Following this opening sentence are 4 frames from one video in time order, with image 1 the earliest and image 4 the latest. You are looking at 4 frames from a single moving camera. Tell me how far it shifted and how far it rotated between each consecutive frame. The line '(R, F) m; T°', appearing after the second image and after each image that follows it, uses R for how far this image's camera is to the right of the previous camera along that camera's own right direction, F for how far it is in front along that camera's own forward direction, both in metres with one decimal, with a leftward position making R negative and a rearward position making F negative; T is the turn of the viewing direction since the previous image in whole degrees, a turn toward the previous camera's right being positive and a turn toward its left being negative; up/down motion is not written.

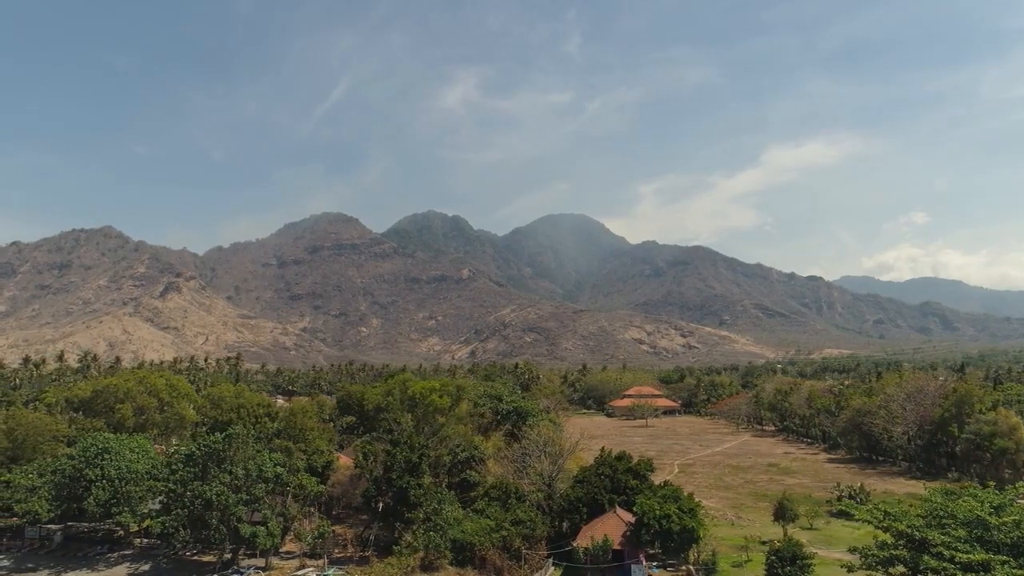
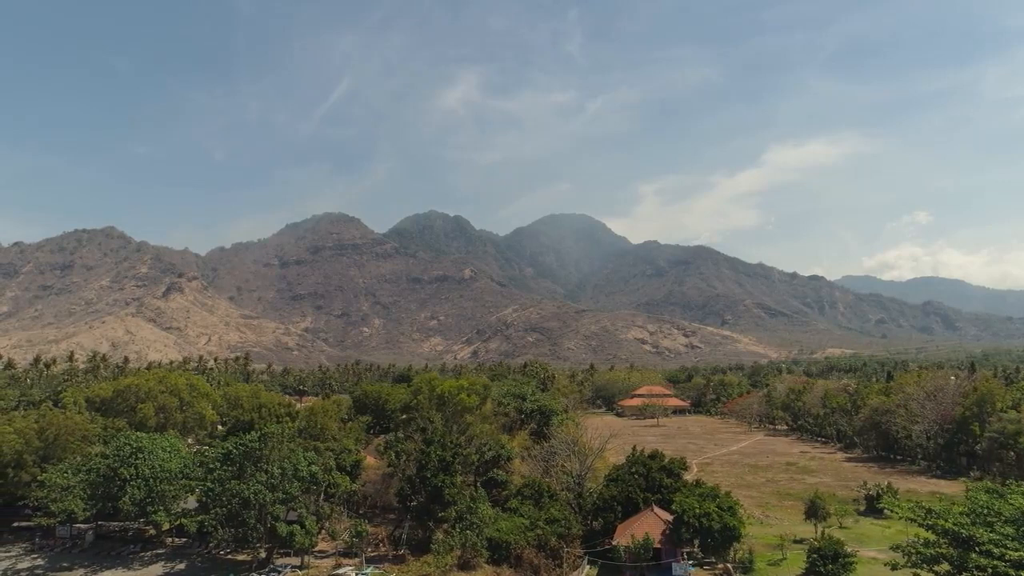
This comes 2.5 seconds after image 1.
(-1.8, 0.0) m; 0°
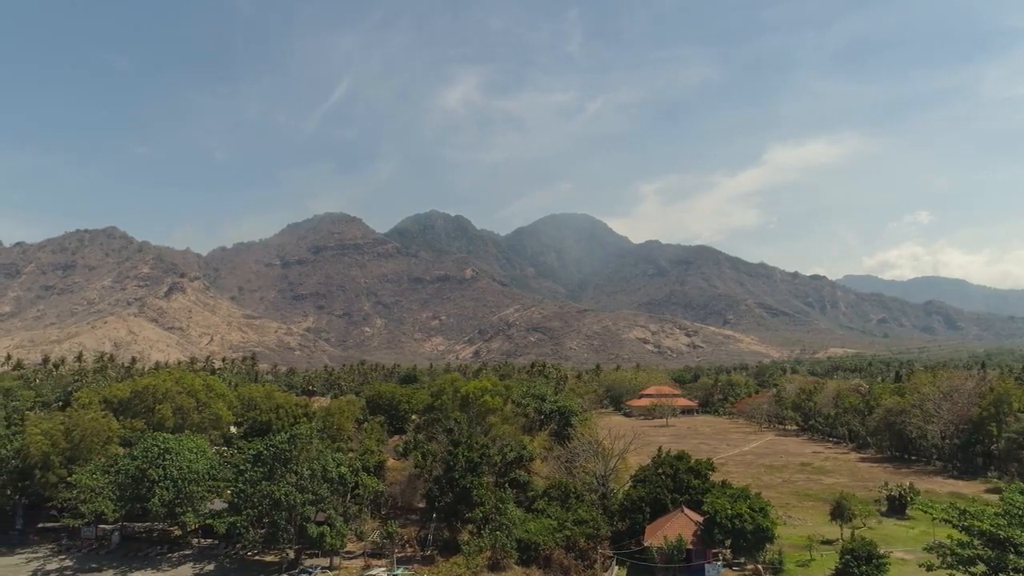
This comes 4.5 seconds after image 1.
(-1.5, 0.0) m; 0°
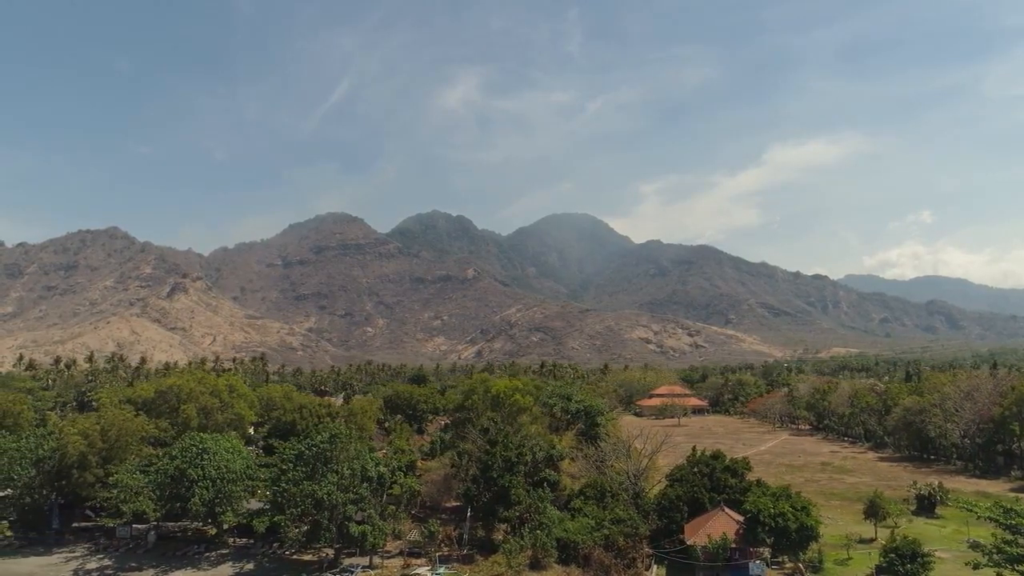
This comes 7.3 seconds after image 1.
(-2.0, -0.1) m; 0°
